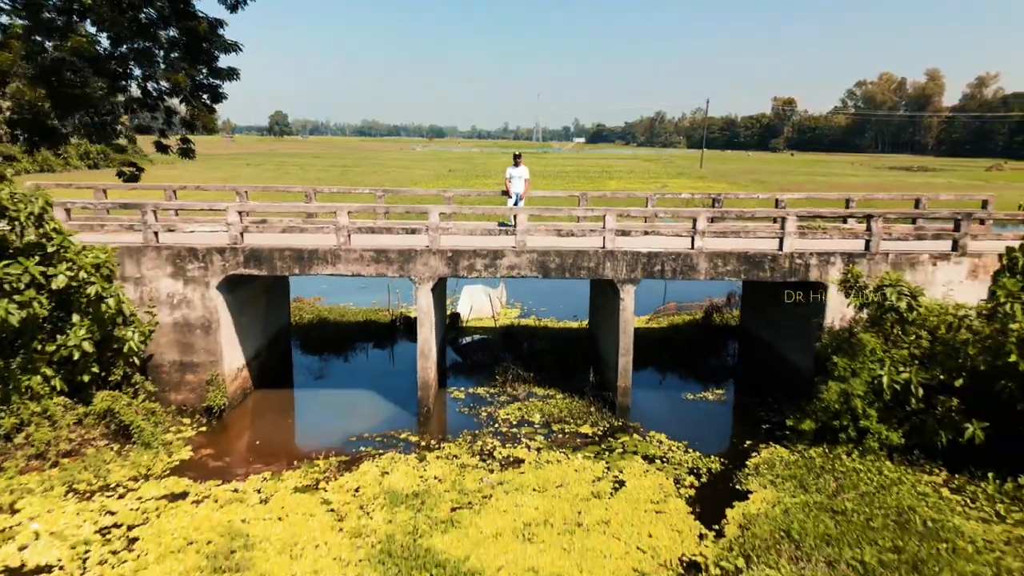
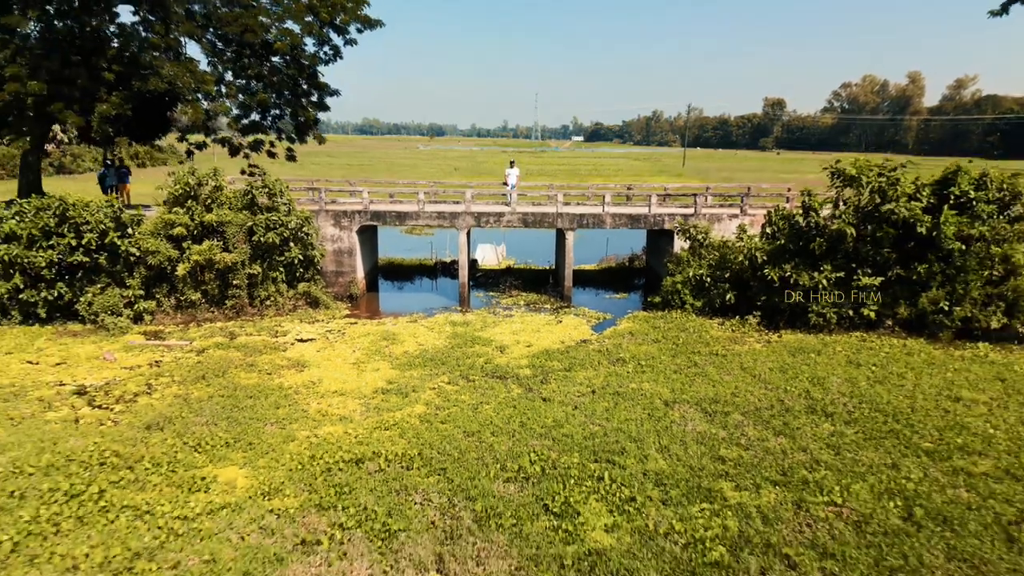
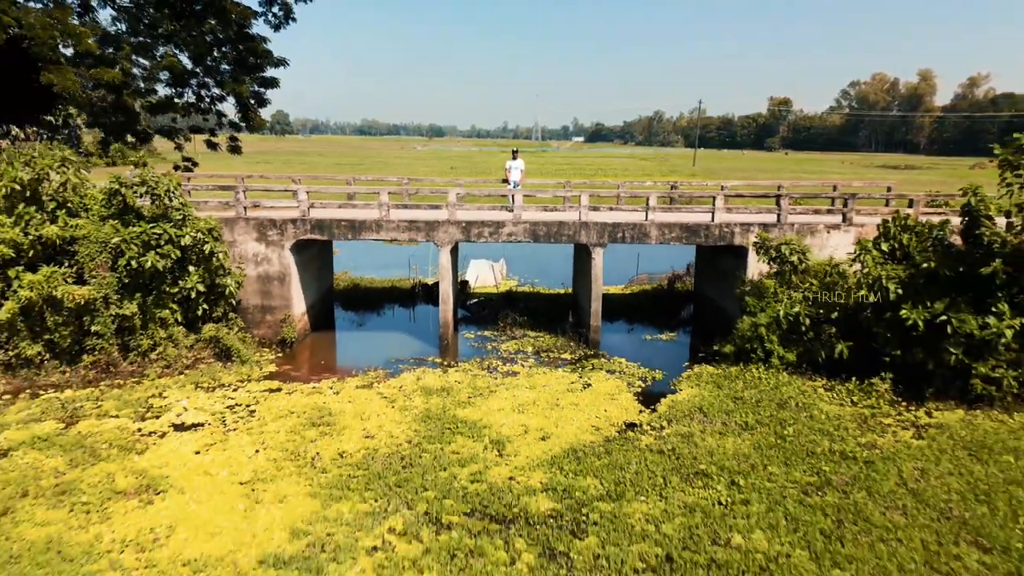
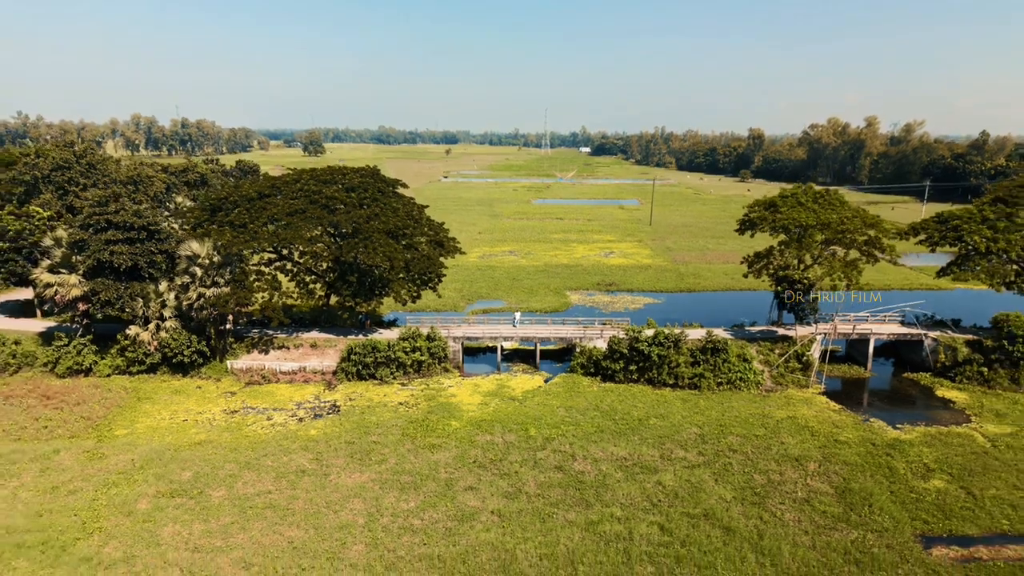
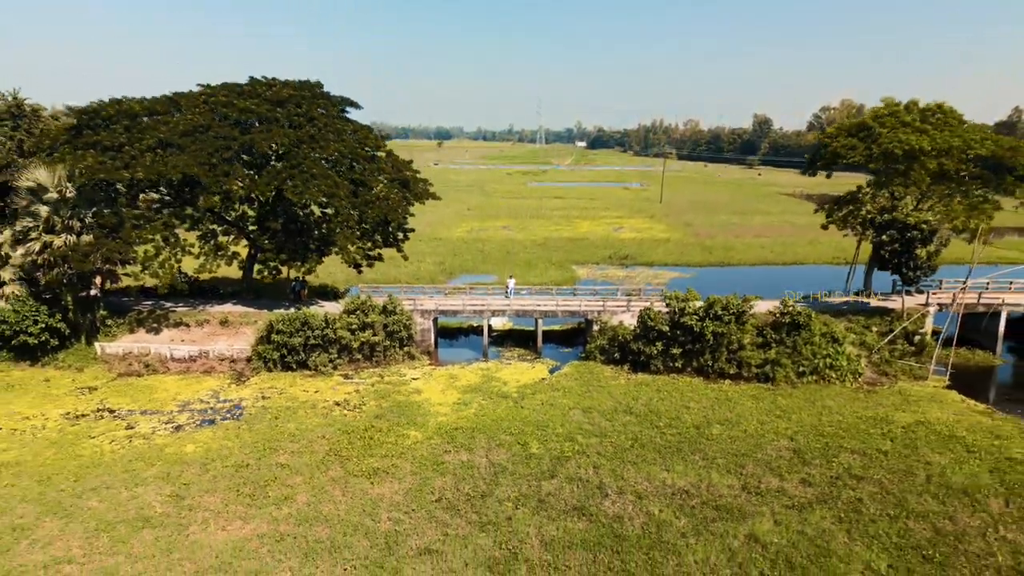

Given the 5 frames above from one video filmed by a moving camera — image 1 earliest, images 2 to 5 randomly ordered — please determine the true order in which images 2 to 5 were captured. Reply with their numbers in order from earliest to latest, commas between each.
3, 2, 5, 4
